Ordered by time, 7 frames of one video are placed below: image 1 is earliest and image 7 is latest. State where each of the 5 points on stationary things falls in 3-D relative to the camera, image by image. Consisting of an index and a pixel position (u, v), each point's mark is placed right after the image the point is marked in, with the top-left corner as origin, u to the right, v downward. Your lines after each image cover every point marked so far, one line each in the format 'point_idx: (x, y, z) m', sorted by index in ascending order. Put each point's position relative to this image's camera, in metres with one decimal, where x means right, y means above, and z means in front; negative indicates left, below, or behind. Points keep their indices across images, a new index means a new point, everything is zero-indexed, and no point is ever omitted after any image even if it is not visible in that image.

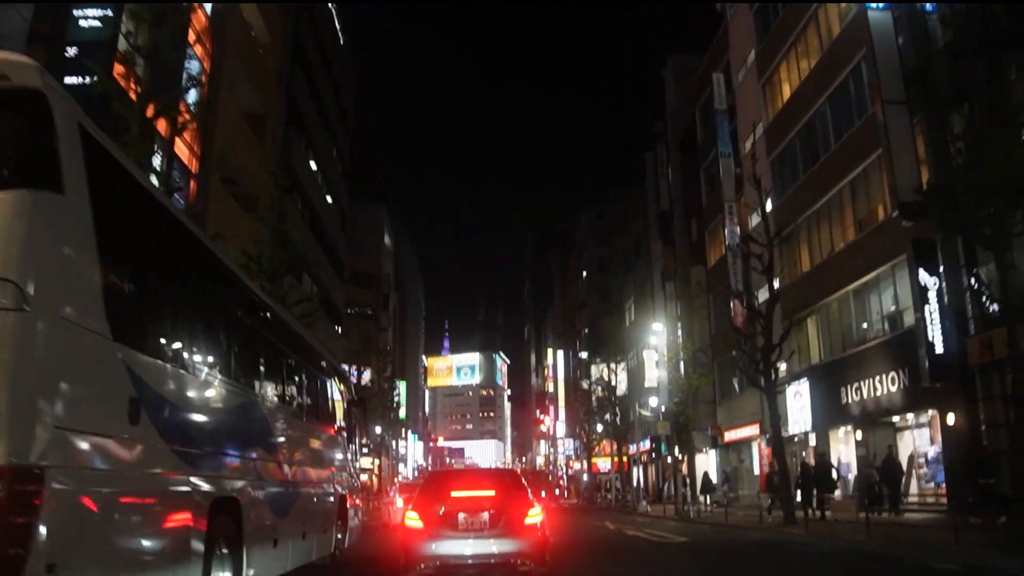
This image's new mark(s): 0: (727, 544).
0: (+5.2, -6.2, +19.5) m
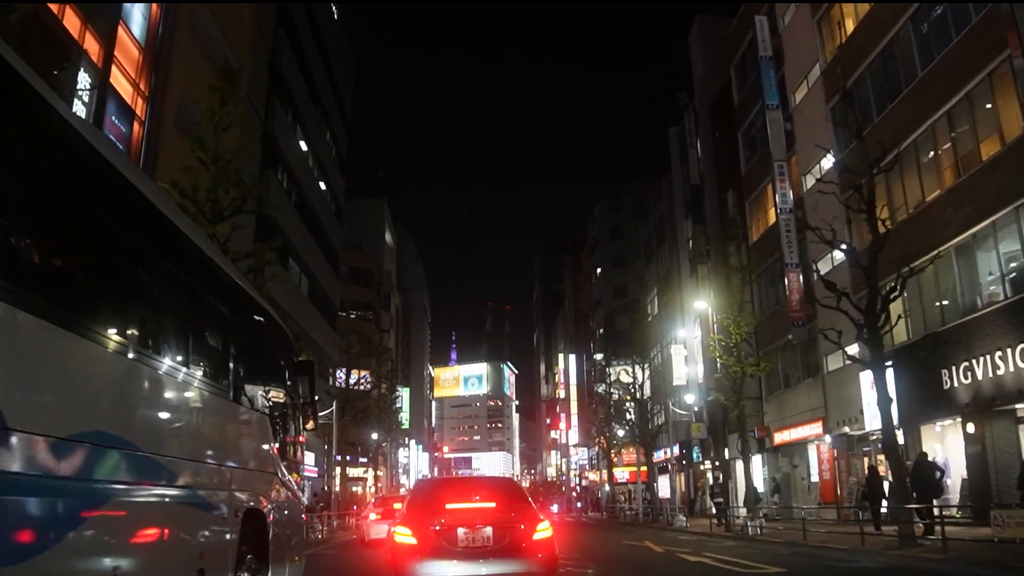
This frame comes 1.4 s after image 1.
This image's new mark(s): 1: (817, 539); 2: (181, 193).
0: (+5.6, -5.0, +14.2) m
1: (+7.3, -6.0, +19.0) m
2: (-6.5, +1.9, +15.6) m
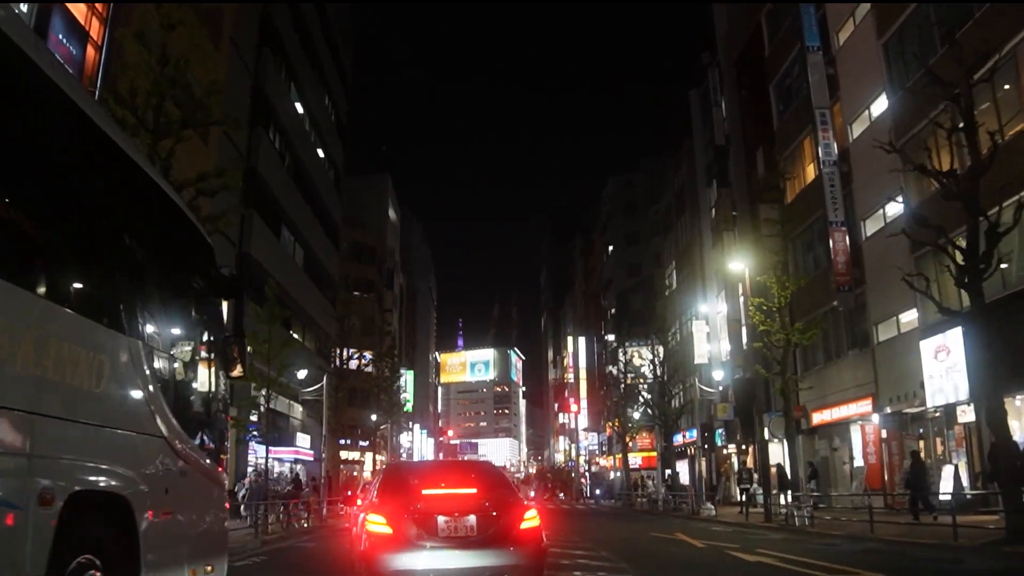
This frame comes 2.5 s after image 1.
0: (+5.8, -4.0, +11.2) m
1: (+7.5, -4.9, +16.0) m
2: (-6.2, +2.9, +12.6) m
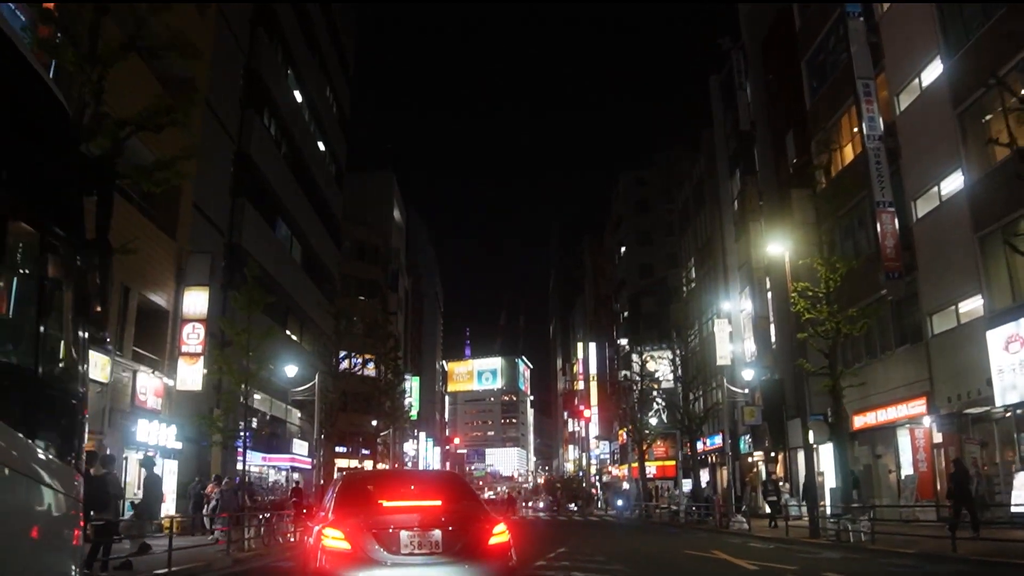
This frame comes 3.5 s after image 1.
0: (+6.0, -3.5, +8.6) m
1: (+7.8, -4.4, +13.4) m
2: (-6.0, +3.4, +10.2) m
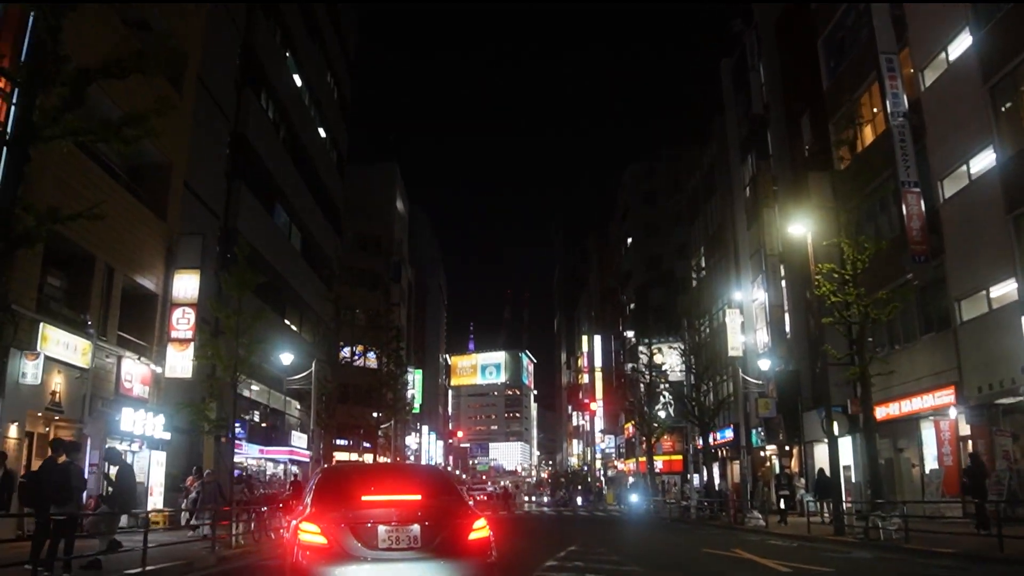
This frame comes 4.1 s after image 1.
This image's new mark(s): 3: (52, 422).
0: (+6.1, -3.2, +7.6) m
1: (+7.9, -4.1, +12.3) m
2: (-5.9, +3.8, +9.2) m
3: (-8.6, -2.5, +15.0) m
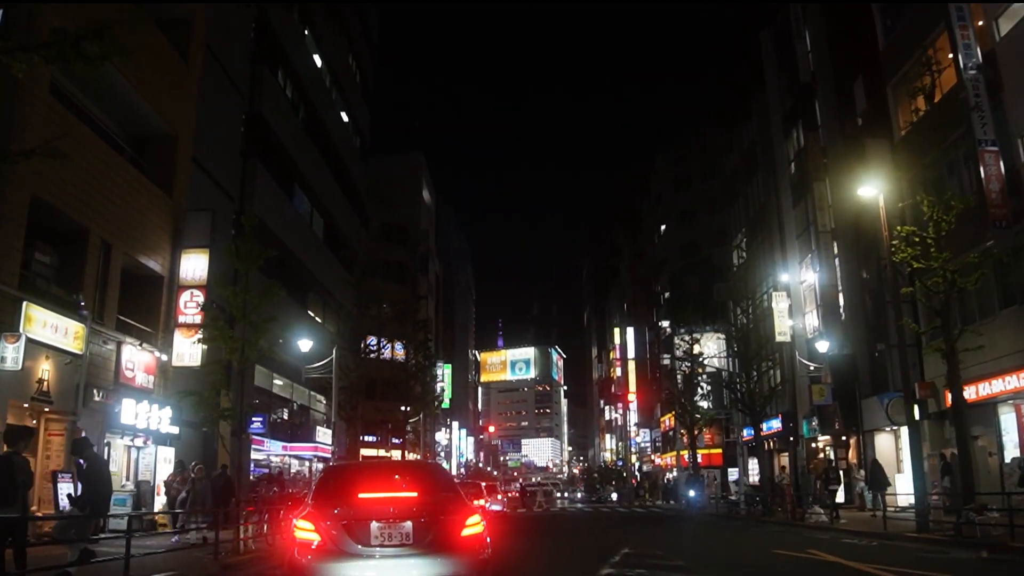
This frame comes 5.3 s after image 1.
0: (+6.5, -2.5, +5.5) m
1: (+8.5, -3.4, +10.2) m
2: (-5.5, +4.2, +7.5) m
3: (-7.9, -2.1, +13.5) m
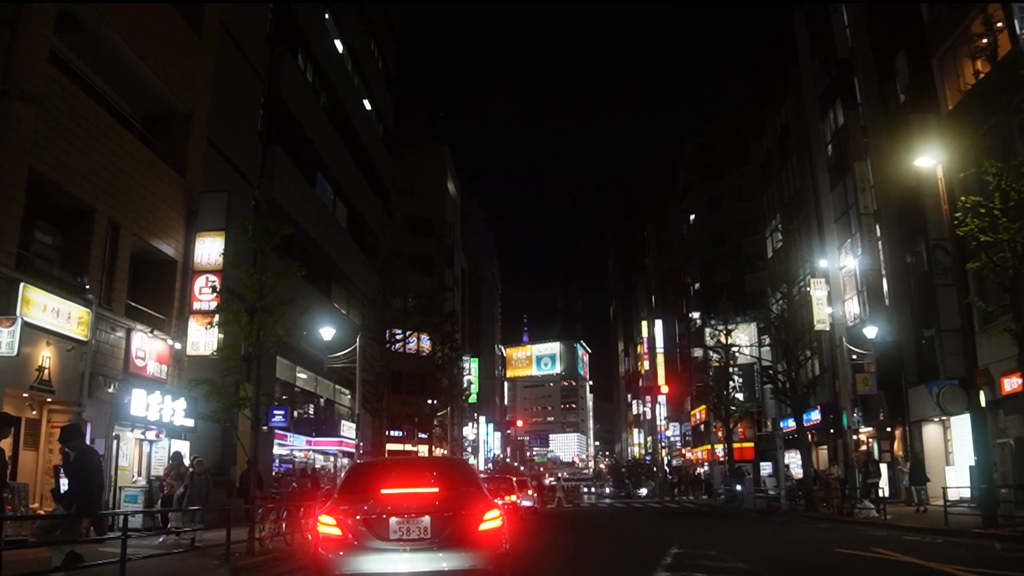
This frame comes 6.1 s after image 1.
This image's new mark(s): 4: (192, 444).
0: (+6.8, -2.2, +4.3) m
1: (+8.9, -3.0, +8.9) m
2: (-5.2, +4.5, +6.6) m
3: (-7.4, -1.9, +12.7) m
4: (-7.1, -3.5, +17.9) m
